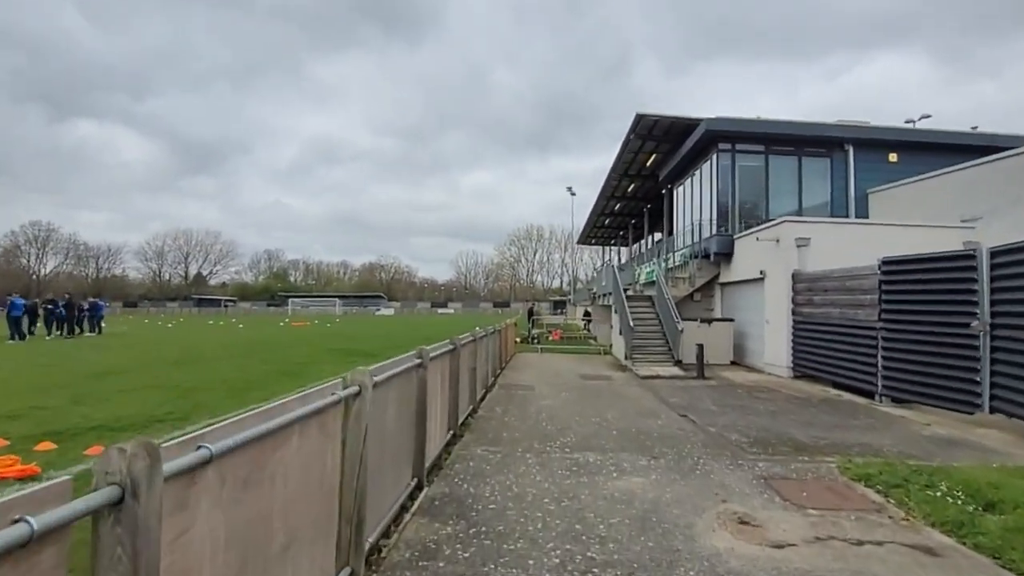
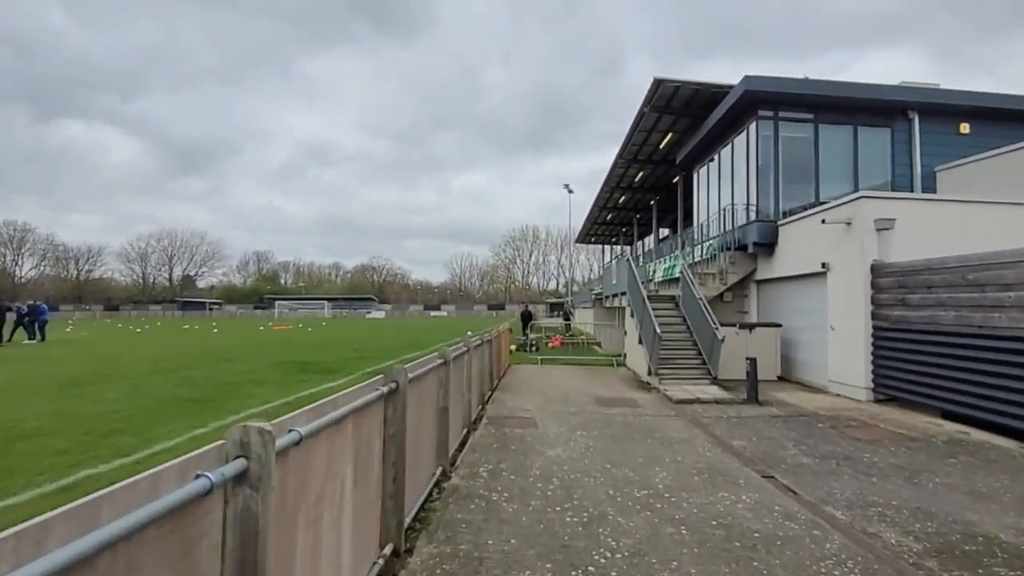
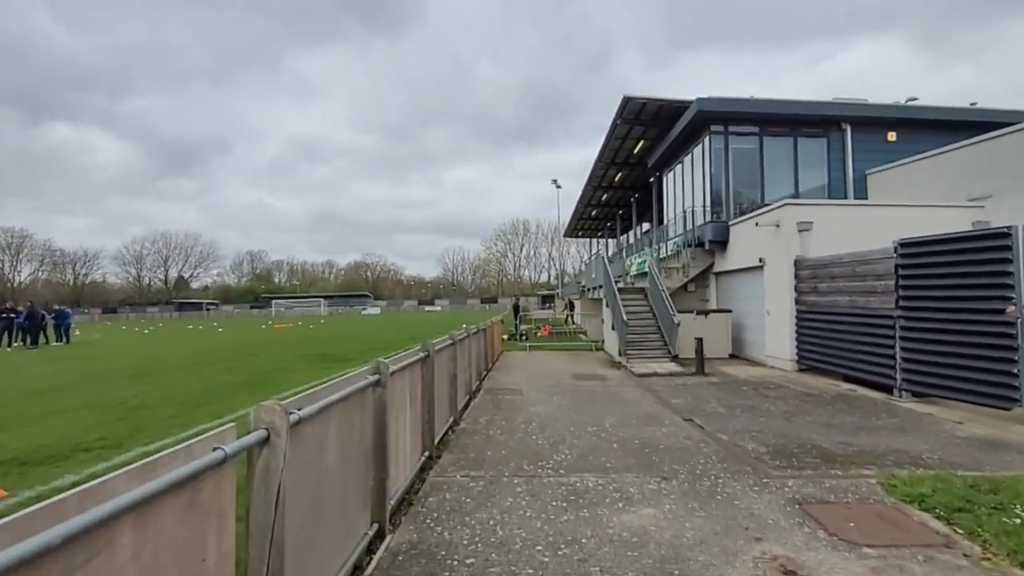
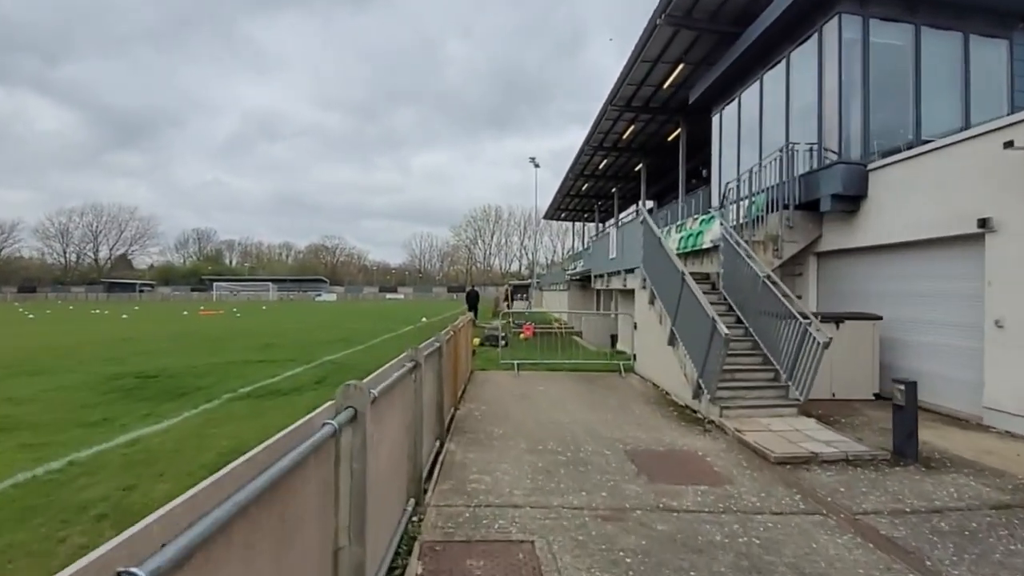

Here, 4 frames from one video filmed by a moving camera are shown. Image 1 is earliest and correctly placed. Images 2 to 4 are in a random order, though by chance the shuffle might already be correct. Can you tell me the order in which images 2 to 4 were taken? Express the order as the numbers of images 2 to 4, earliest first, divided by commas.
3, 2, 4
